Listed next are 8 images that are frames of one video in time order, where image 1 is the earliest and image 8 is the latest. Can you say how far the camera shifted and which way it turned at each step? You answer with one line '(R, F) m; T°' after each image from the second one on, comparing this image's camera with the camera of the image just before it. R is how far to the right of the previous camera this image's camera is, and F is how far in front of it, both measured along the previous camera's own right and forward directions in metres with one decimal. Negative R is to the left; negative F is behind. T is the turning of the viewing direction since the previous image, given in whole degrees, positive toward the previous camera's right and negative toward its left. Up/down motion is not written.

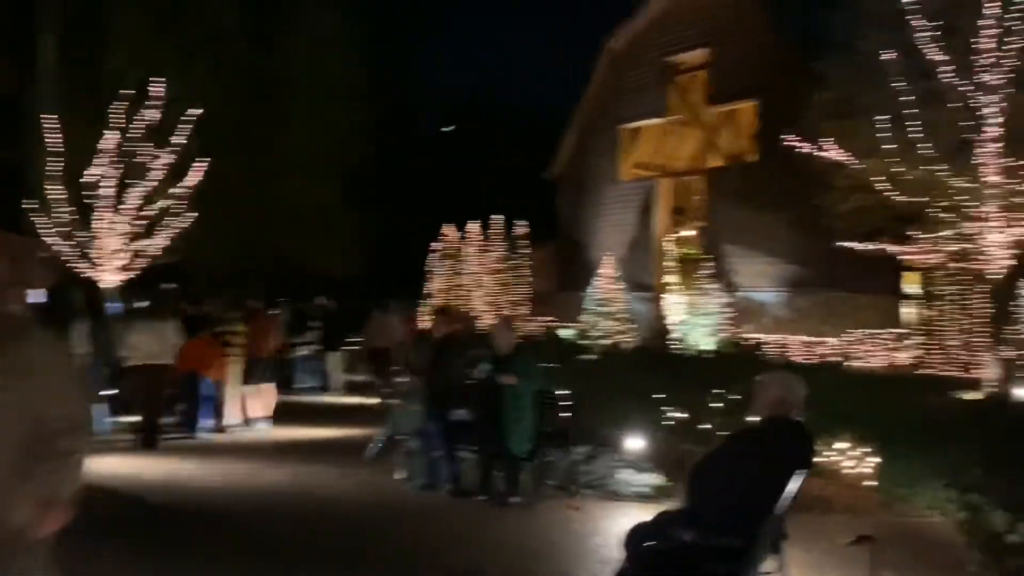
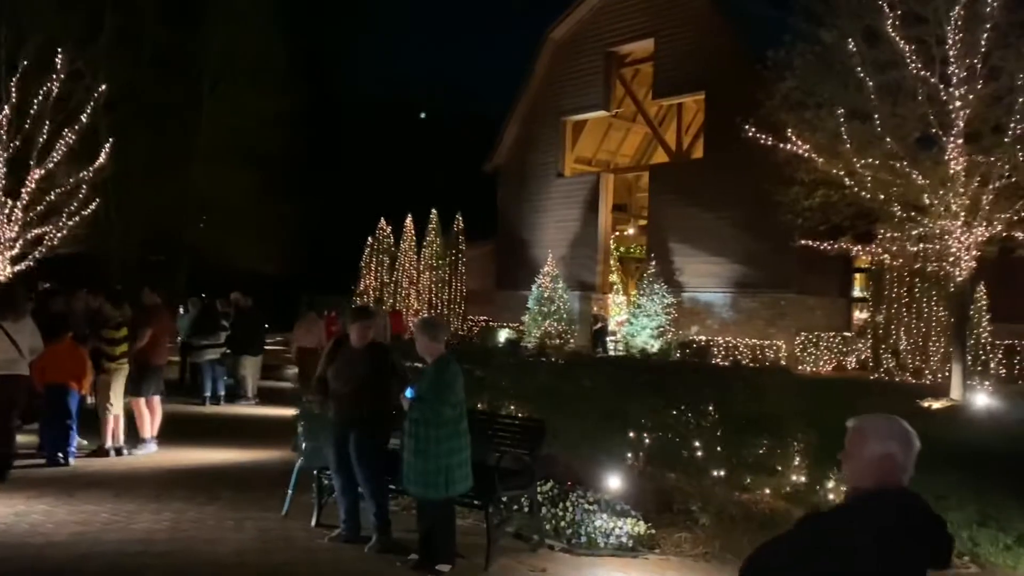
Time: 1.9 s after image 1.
(-0.1, +1.2) m; +4°
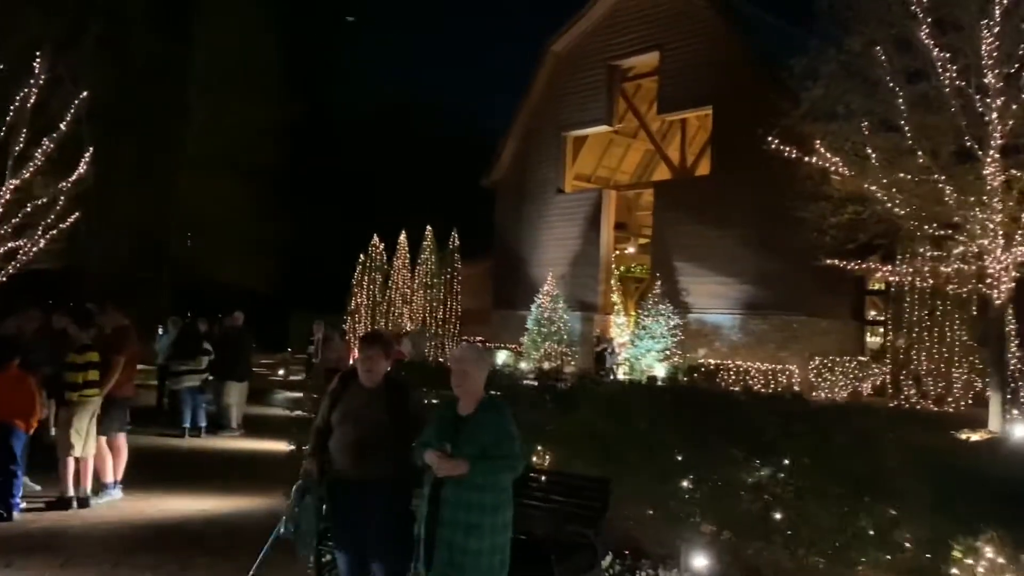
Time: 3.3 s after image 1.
(-0.2, +1.0) m; +1°
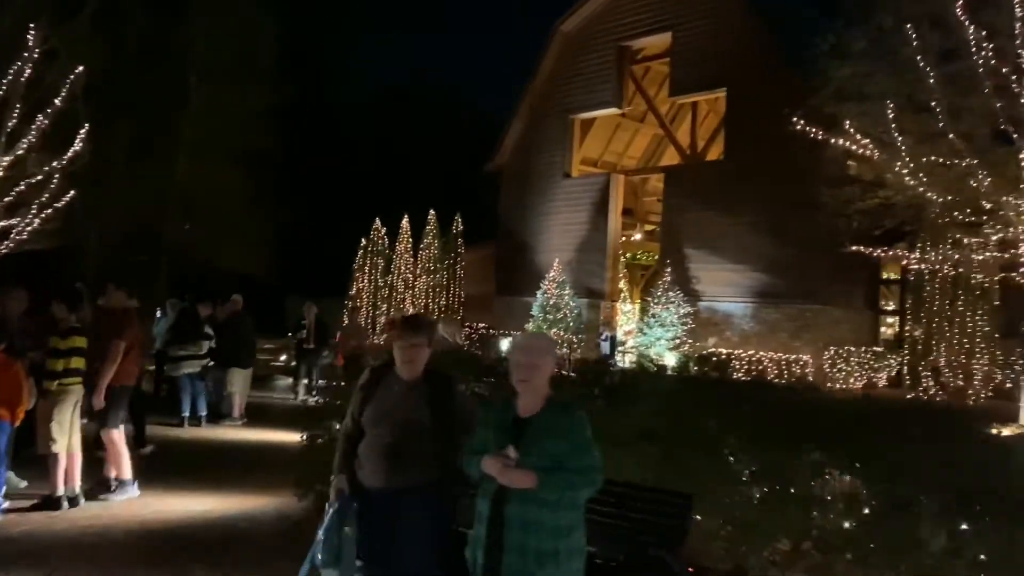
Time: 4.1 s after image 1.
(-0.2, +0.6) m; 0°
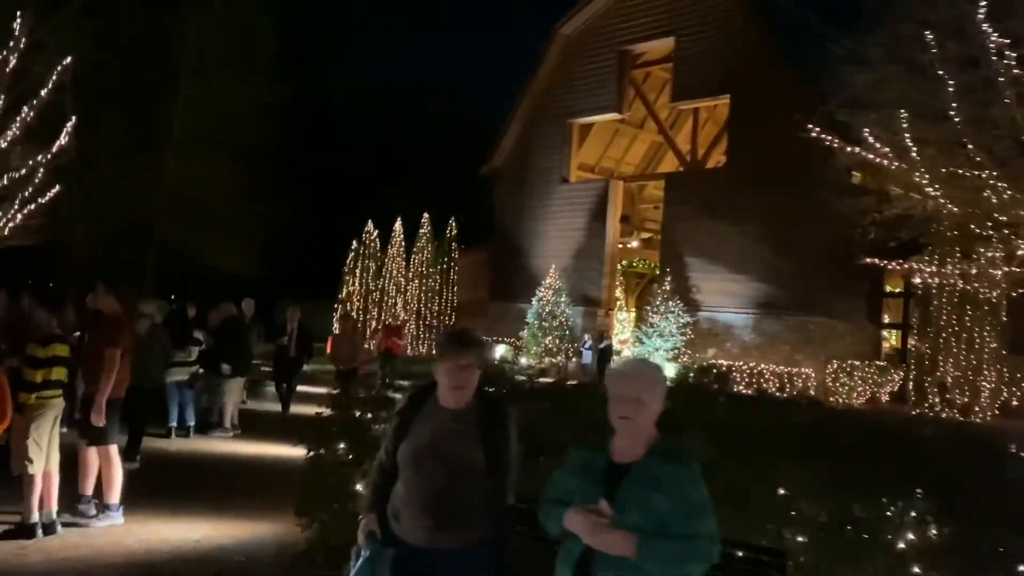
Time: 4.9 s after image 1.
(-0.2, +0.5) m; +1°
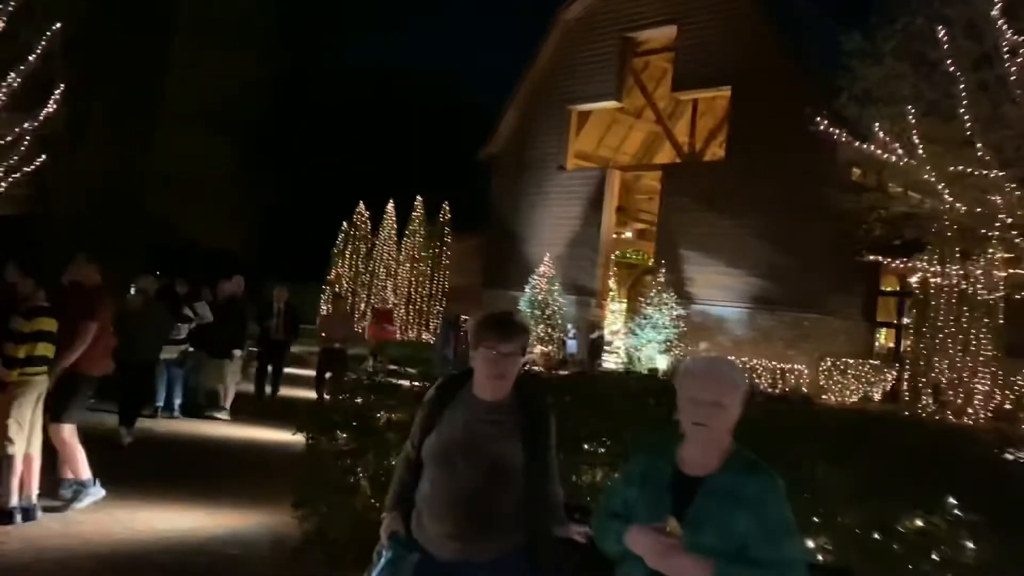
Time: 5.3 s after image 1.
(-0.1, +0.3) m; +1°
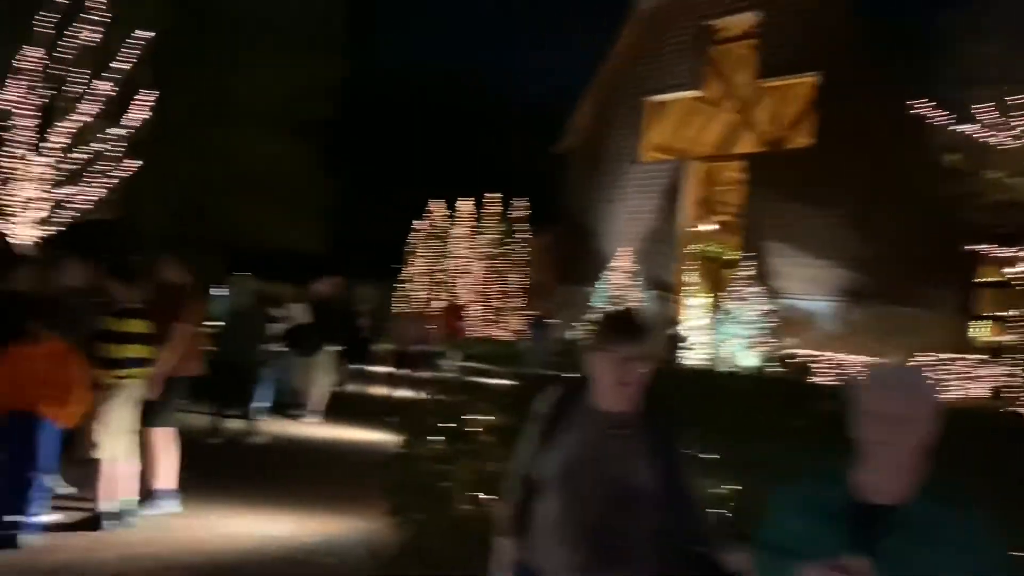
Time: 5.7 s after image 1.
(-0.2, +0.3) m; -4°
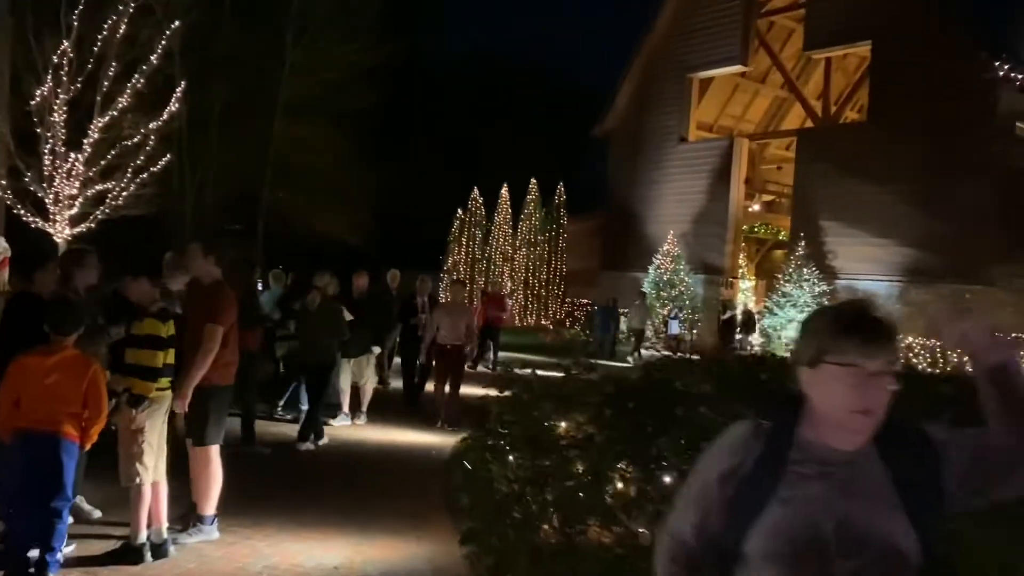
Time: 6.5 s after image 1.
(-0.2, +0.8) m; -2°
